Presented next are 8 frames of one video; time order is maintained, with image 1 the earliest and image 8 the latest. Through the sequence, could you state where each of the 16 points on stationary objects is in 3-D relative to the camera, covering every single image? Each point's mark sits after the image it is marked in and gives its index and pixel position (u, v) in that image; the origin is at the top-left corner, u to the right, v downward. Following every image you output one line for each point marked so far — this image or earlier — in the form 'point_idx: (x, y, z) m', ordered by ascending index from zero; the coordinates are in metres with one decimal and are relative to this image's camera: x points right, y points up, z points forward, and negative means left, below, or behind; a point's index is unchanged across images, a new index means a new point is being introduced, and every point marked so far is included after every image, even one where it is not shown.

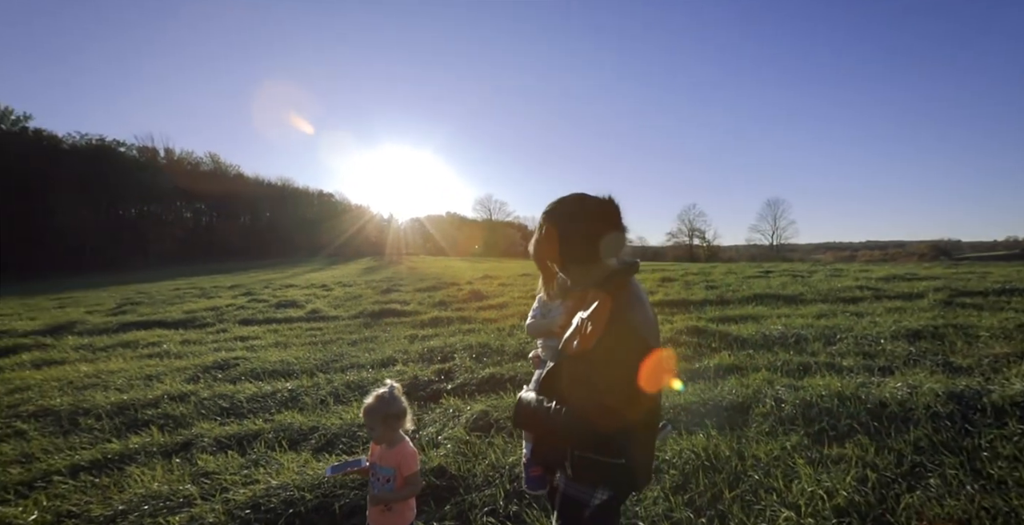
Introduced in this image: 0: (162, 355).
0: (-4.3, -1.1, +6.0) m
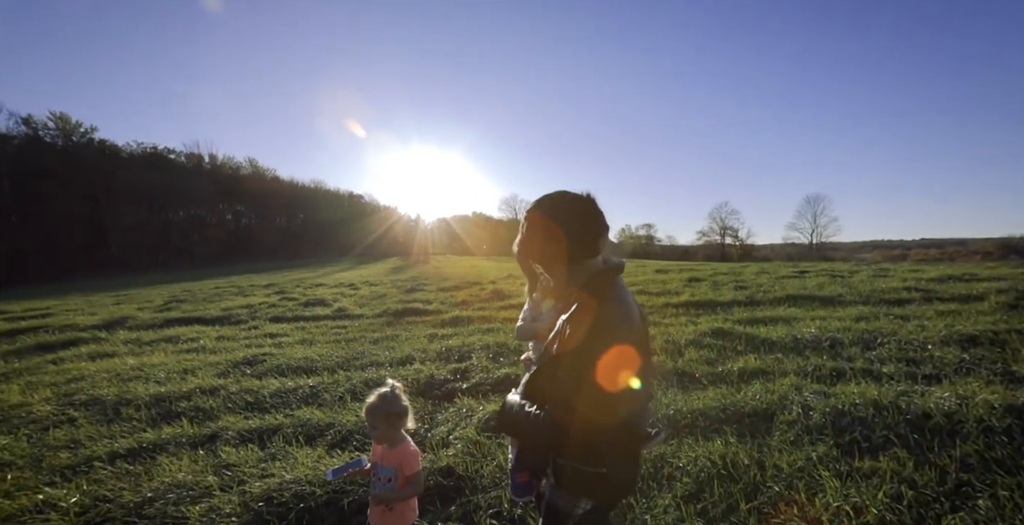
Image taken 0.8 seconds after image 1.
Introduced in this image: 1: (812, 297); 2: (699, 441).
0: (-4.0, -1.1, +6.4) m
1: (+5.4, -0.7, +9.6) m
2: (+1.9, -1.8, +5.2) m
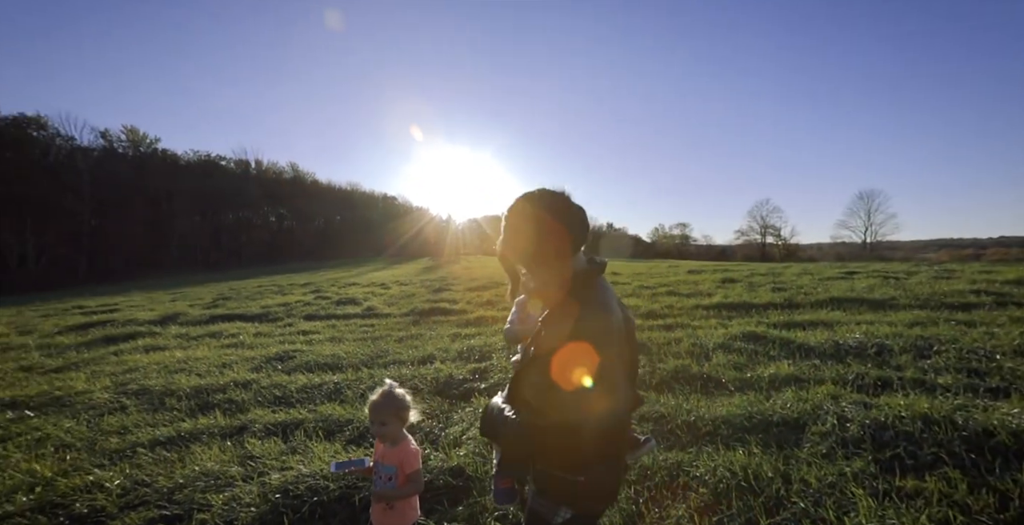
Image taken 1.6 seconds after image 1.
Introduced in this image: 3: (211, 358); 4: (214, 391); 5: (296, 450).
0: (-3.7, -1.1, +6.9) m
1: (+6.0, -0.7, +8.9) m
2: (+2.1, -1.8, +5.0) m
3: (-3.8, -1.2, +6.4) m
4: (-3.3, -1.4, +5.6) m
5: (-2.0, -1.7, +4.7) m
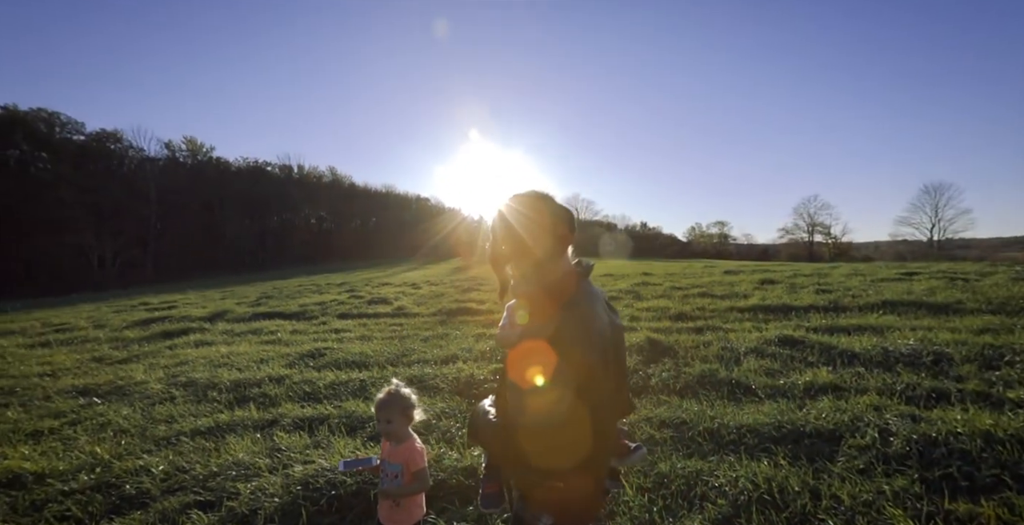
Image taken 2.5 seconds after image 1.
0: (-3.4, -1.1, +7.3) m
1: (+6.6, -0.7, +8.2) m
2: (+2.2, -1.9, +4.8) m
3: (-3.5, -1.2, +6.8) m
4: (-3.0, -1.4, +6.0) m
5: (-1.8, -1.7, +4.9) m
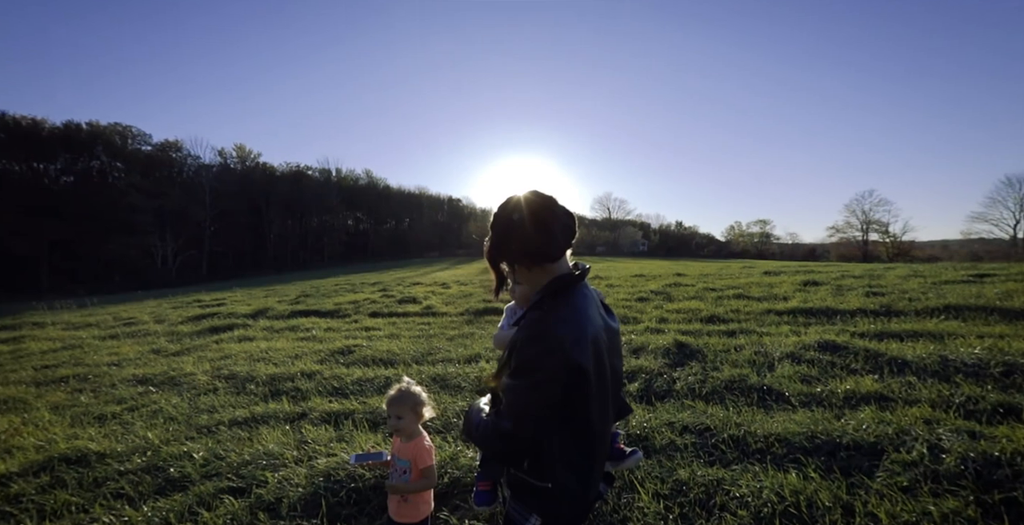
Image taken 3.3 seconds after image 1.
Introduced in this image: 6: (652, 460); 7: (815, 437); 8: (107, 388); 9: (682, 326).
0: (-2.9, -1.1, +7.6) m
1: (+7.0, -0.7, +7.6) m
2: (+2.3, -1.9, +4.6) m
3: (-3.1, -1.2, +7.2) m
4: (-2.8, -1.4, +6.3) m
5: (-1.7, -1.8, +5.1) m
6: (+1.3, -1.7, +4.6) m
7: (+2.9, -1.7, +4.9) m
8: (-5.2, -1.6, +6.6) m
9: (+2.3, -0.9, +7.3) m
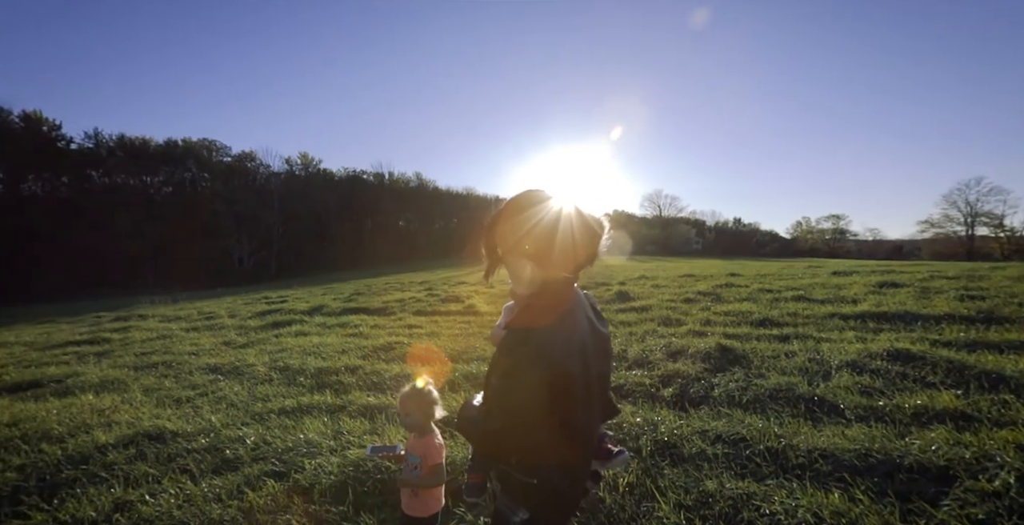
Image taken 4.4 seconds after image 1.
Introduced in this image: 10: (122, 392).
0: (-2.3, -1.1, +8.0) m
1: (+7.5, -0.7, +6.4) m
2: (+2.4, -1.9, +4.2) m
3: (-2.5, -1.2, +7.6) m
4: (-2.3, -1.4, +6.7) m
5: (-1.4, -1.8, +5.4) m
6: (+1.4, -1.7, +4.4) m
7: (+3.1, -1.7, +4.4) m
8: (-4.7, -1.6, +7.4) m
9: (+2.9, -0.9, +6.8) m
10: (-5.3, -1.8, +7.0) m
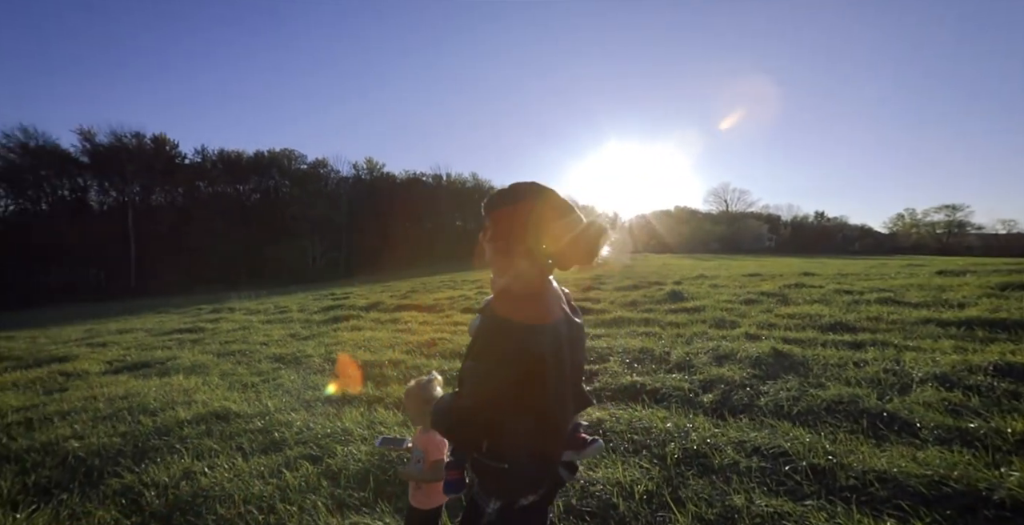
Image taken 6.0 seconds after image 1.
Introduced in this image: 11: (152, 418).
0: (-1.4, -1.1, +8.2) m
1: (+7.9, -0.6, +4.7) m
2: (+2.4, -1.8, +3.6) m
3: (-1.7, -1.2, +7.9) m
4: (-1.7, -1.4, +6.9) m
5: (-1.1, -1.7, +5.5) m
6: (+1.4, -1.7, +3.9) m
7: (+3.1, -1.6, +3.6) m
8: (-3.9, -1.6, +8.1) m
9: (+3.4, -0.8, +6.0) m
10: (-4.7, -1.7, +7.8) m
11: (-4.6, -2.0, +6.6) m
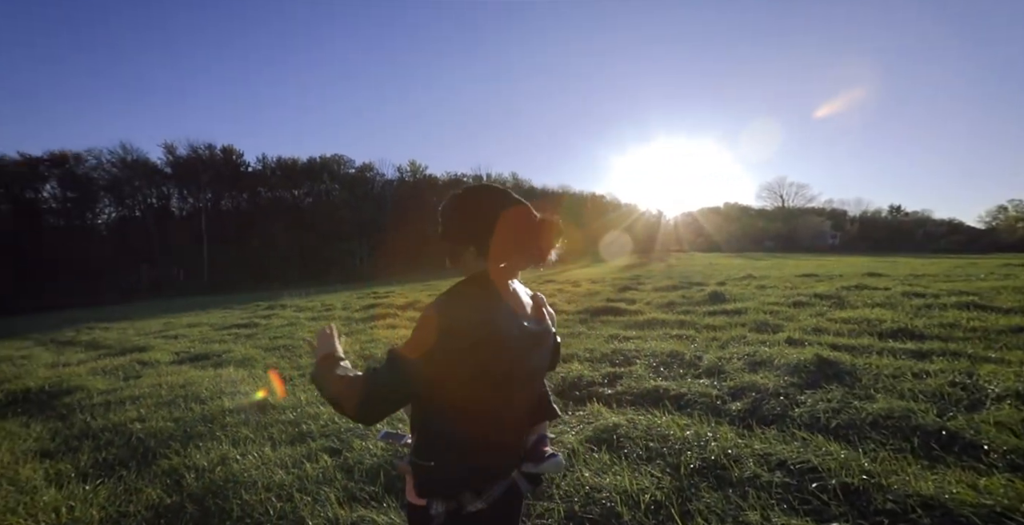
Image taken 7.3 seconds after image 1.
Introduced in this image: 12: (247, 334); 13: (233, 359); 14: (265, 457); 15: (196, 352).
0: (-0.8, -1.1, +8.2) m
1: (+7.9, -0.6, +3.3) m
2: (+2.3, -1.7, +3.0) m
3: (-1.2, -1.2, +7.9) m
4: (-1.3, -1.4, +7.0) m
5: (-0.9, -1.6, +5.4) m
6: (+1.4, -1.6, +3.5) m
7: (+3.0, -1.5, +3.0) m
8: (-3.3, -1.6, +8.4) m
9: (+3.6, -0.8, +5.3) m
10: (-4.1, -1.7, +8.2) m
11: (-4.2, -2.0, +7.1) m
12: (-5.2, -1.5, +10.4) m
13: (-4.7, -1.6, +8.8) m
14: (-2.7, -2.1, +5.6) m
15: (-5.8, -1.7, +9.4) m
